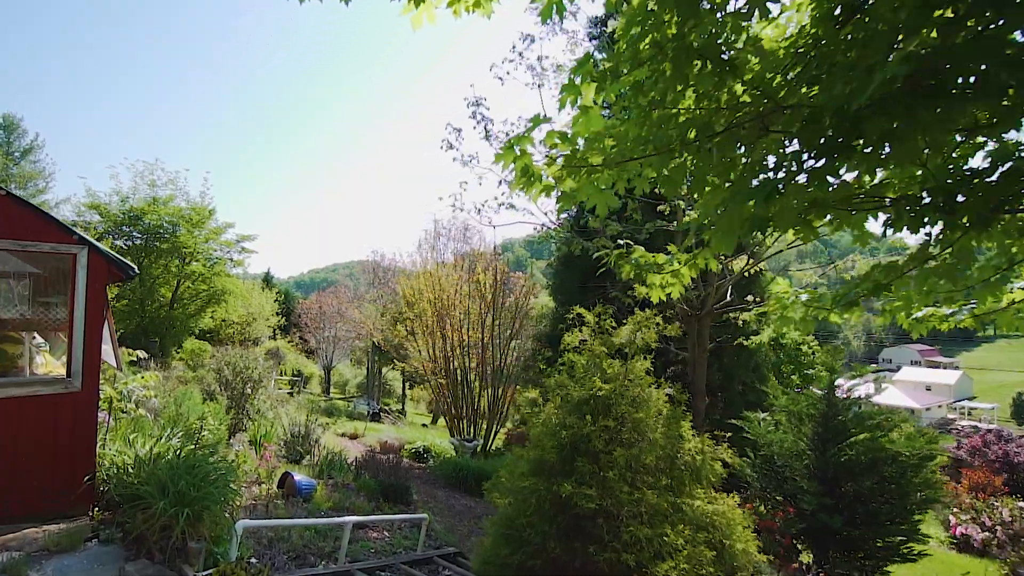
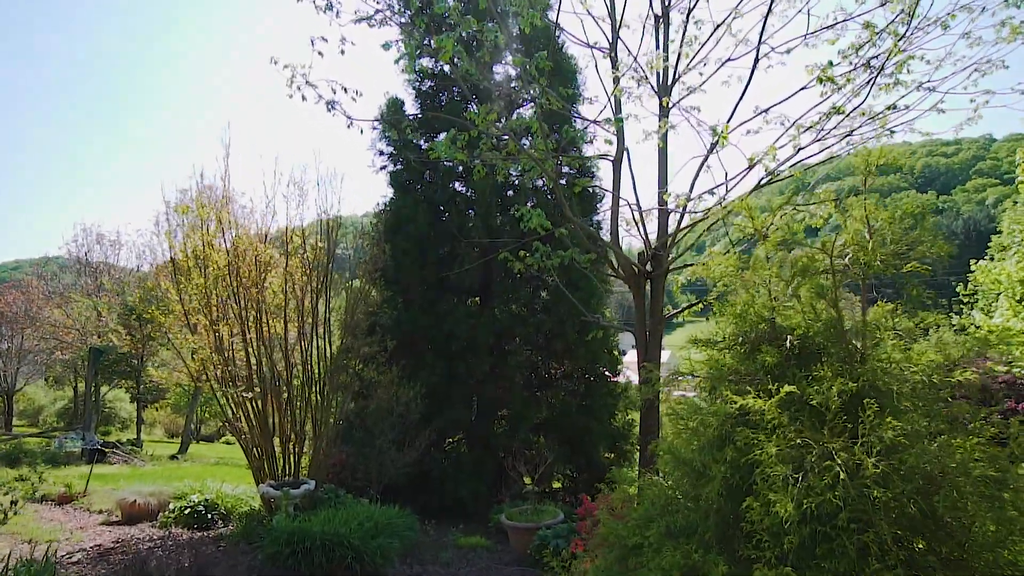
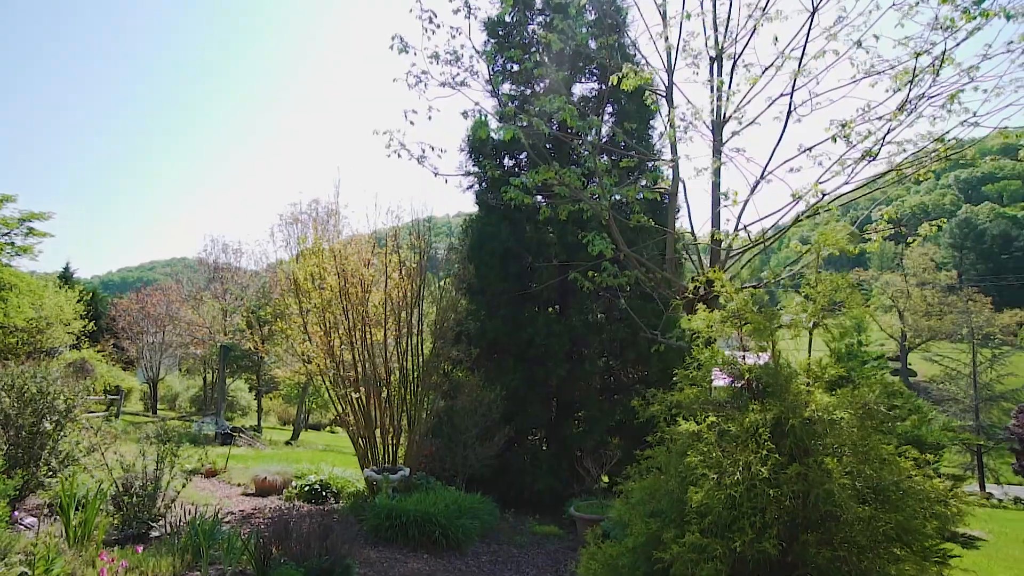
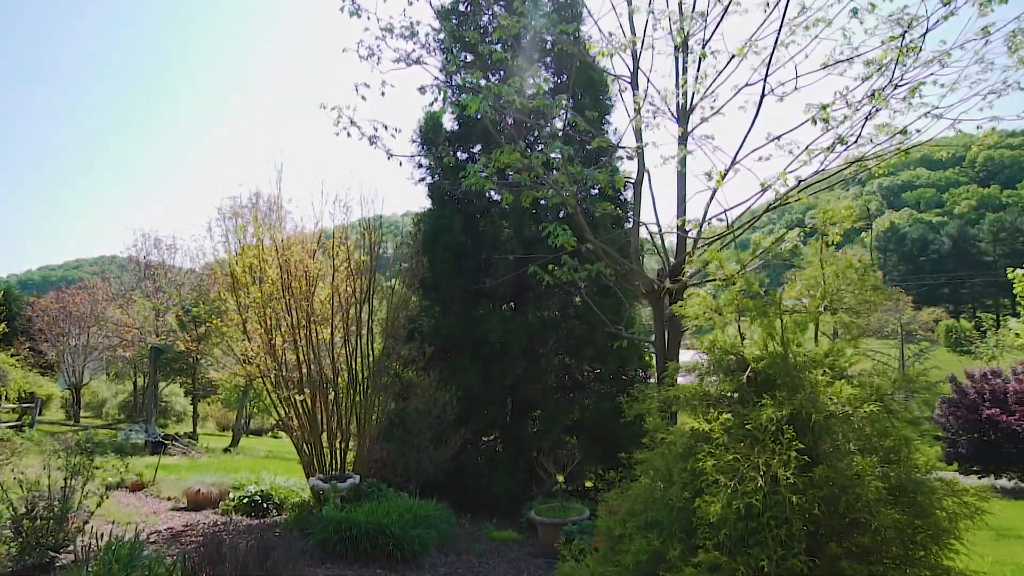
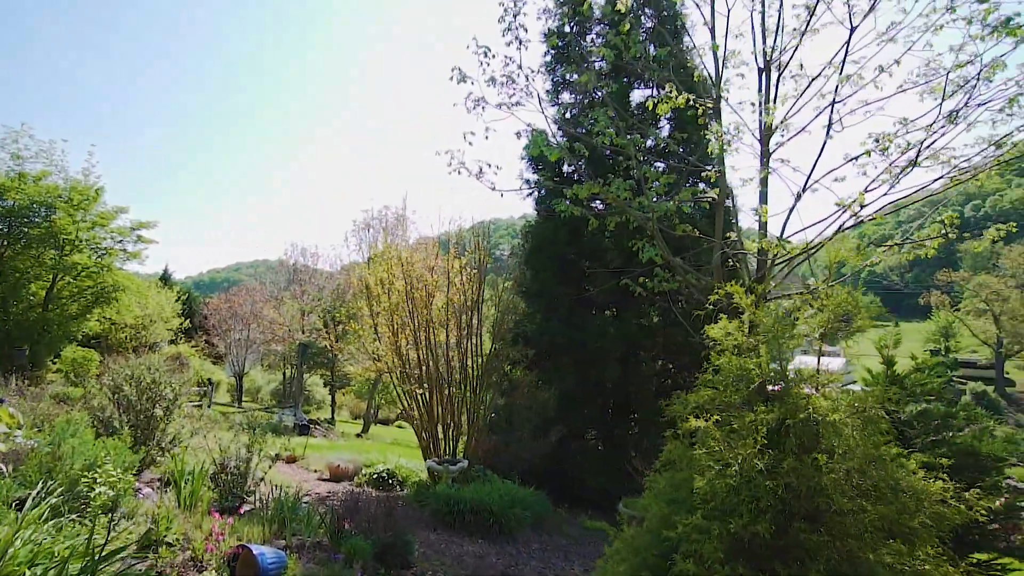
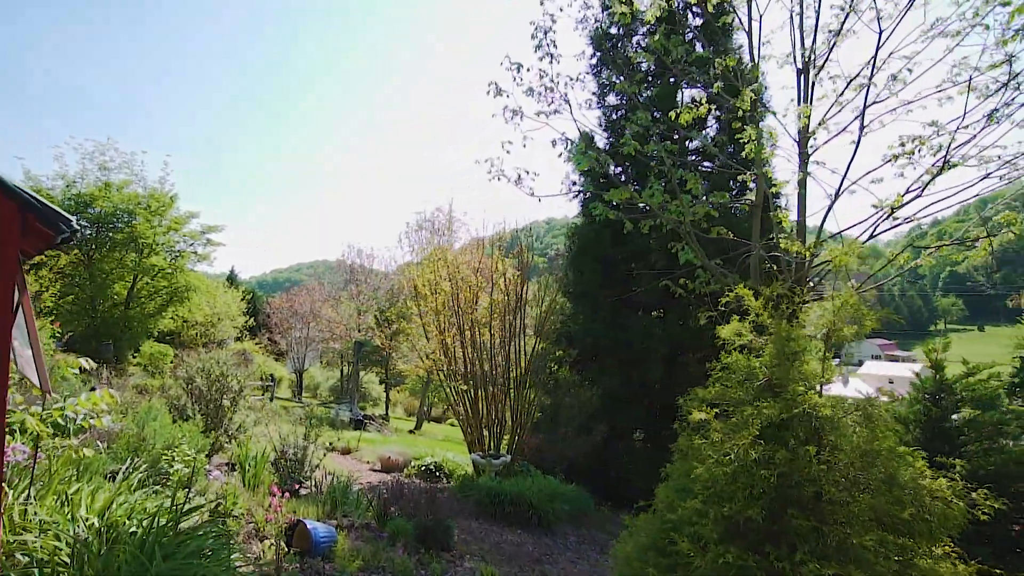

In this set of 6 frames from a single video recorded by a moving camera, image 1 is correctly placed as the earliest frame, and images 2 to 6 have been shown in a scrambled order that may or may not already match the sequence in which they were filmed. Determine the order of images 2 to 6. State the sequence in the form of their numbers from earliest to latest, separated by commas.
6, 5, 3, 4, 2
